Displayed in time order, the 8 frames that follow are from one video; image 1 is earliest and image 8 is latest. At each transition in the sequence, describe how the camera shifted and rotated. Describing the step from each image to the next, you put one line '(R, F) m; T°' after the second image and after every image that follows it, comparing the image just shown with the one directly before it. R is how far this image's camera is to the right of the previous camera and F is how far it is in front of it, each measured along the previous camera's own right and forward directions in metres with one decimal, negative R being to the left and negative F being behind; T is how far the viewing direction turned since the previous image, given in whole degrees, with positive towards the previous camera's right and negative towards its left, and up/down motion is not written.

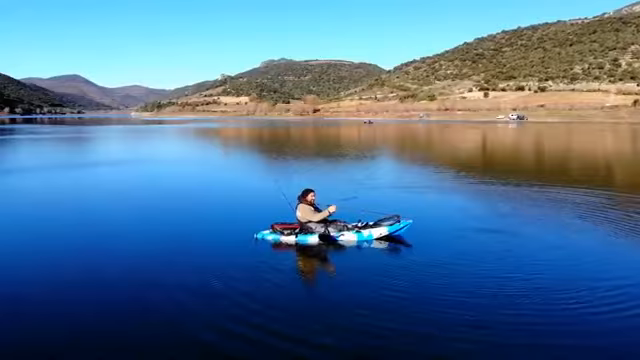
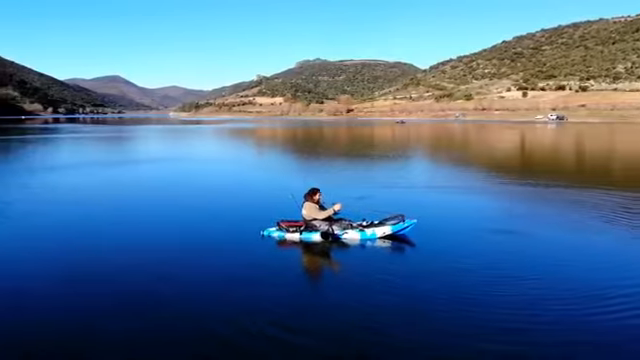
(+0.3, -0.1) m; -3°
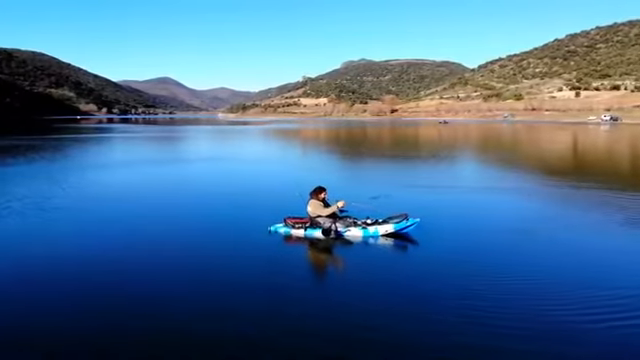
(+0.6, 0.0) m; -5°
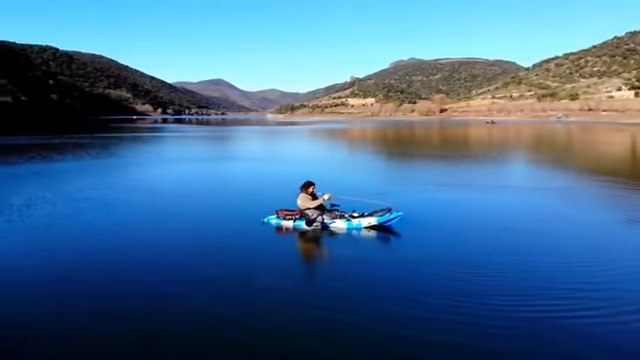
(+0.7, -0.1) m; -5°
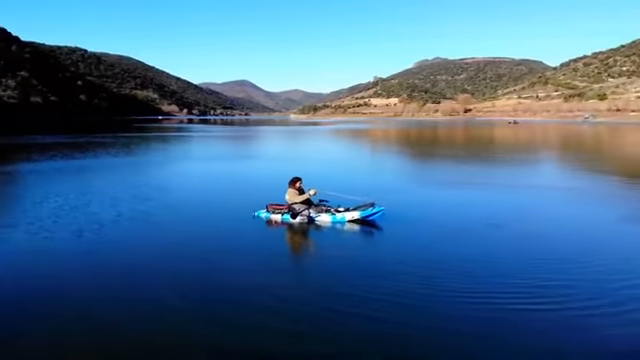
(+0.4, -0.2) m; -2°
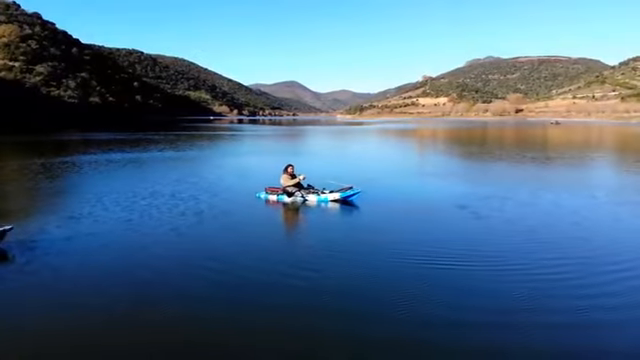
(+0.7, -0.8) m; -5°
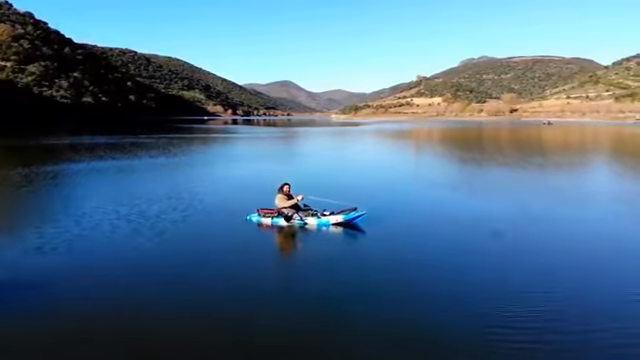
(-0.1, +0.7) m; +1°
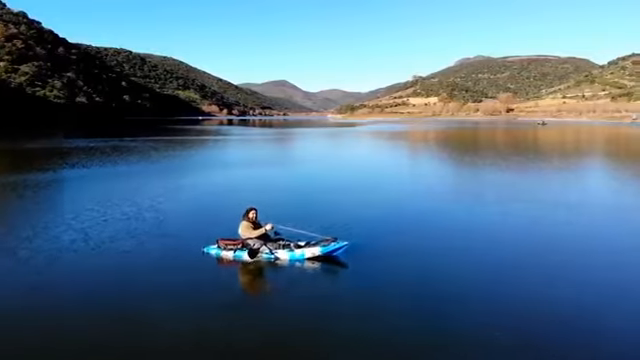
(+0.2, +1.1) m; 0°
